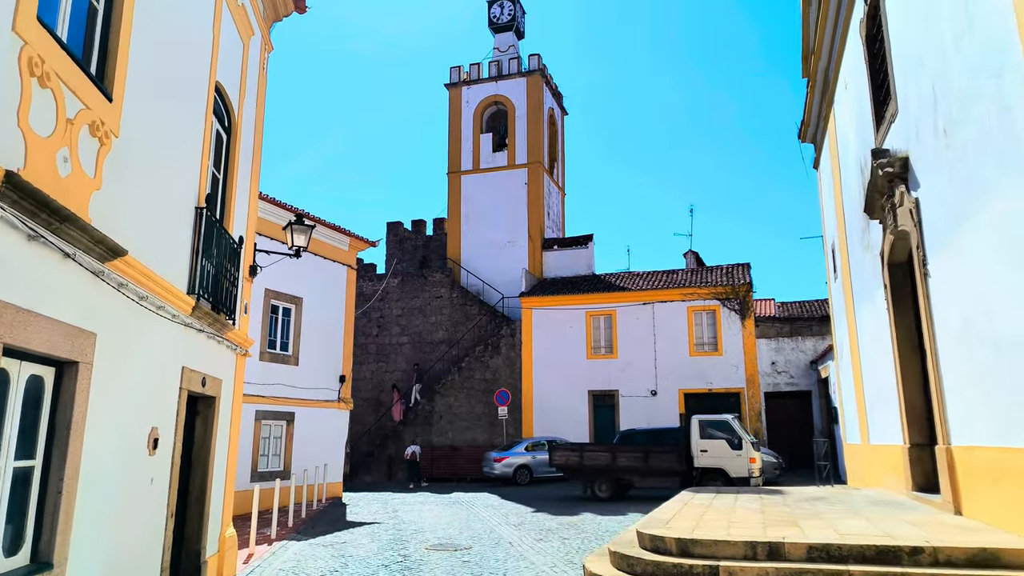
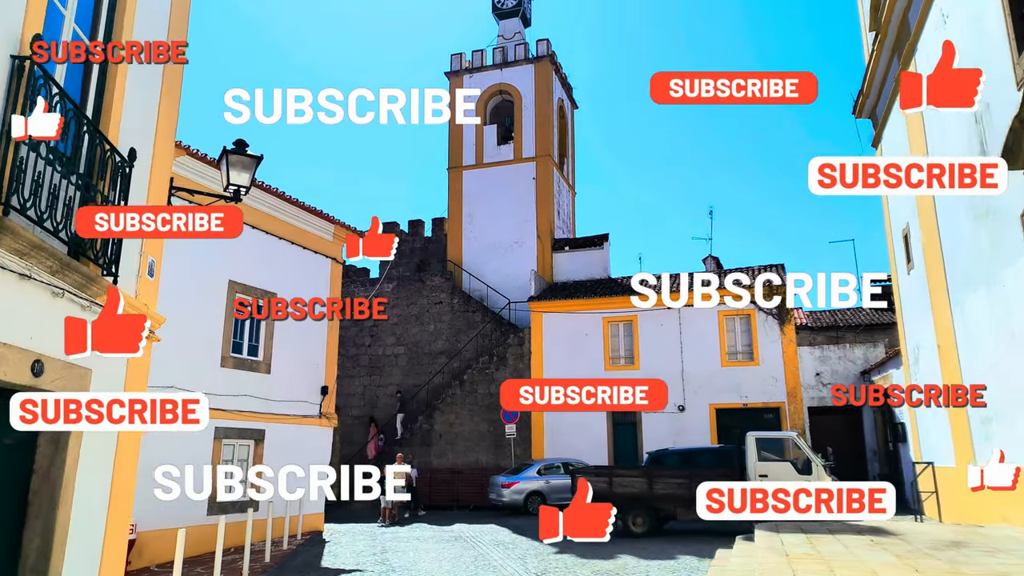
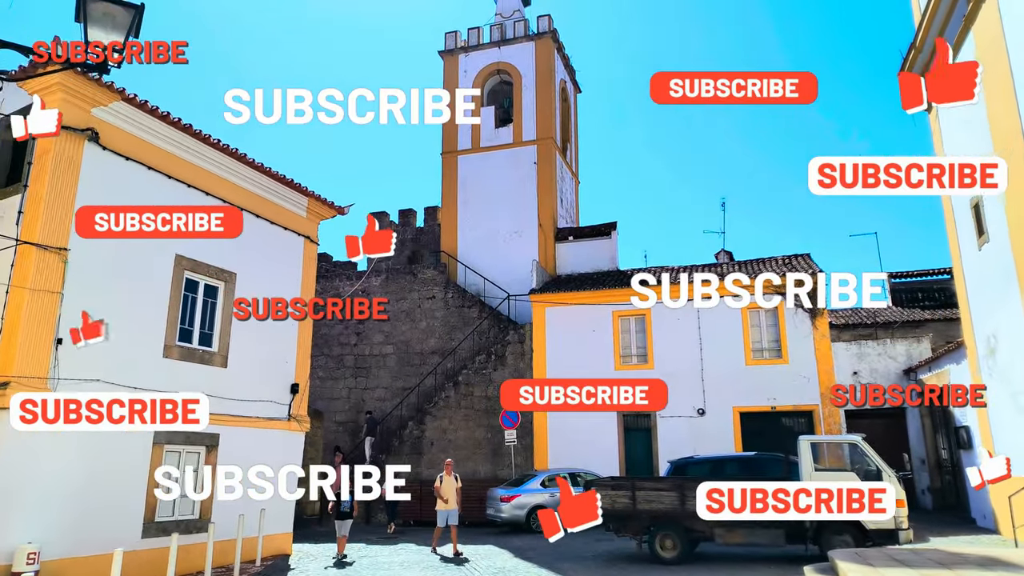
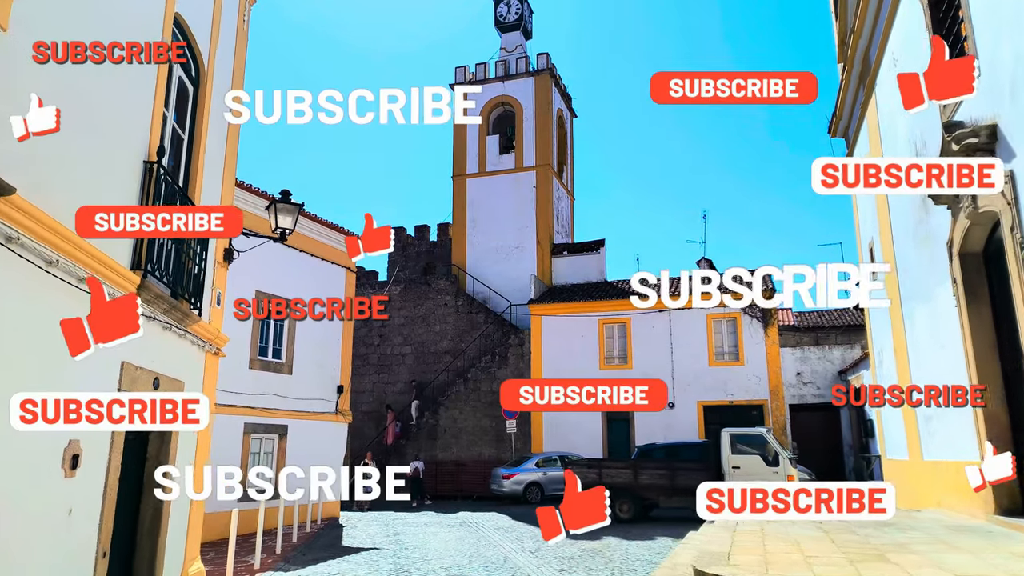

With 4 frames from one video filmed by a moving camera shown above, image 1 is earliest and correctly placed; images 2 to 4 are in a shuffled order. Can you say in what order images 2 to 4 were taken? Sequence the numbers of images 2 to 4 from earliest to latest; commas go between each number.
4, 2, 3
